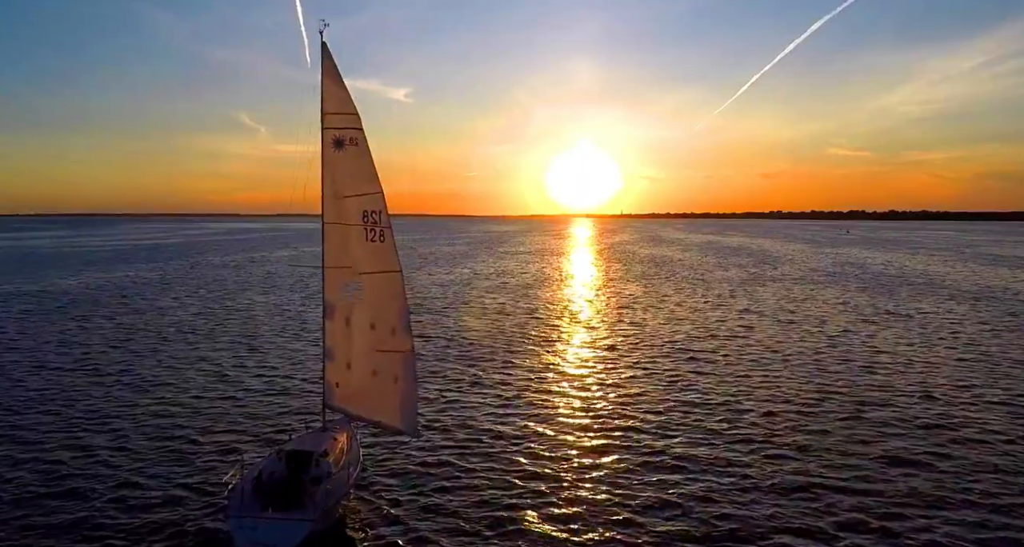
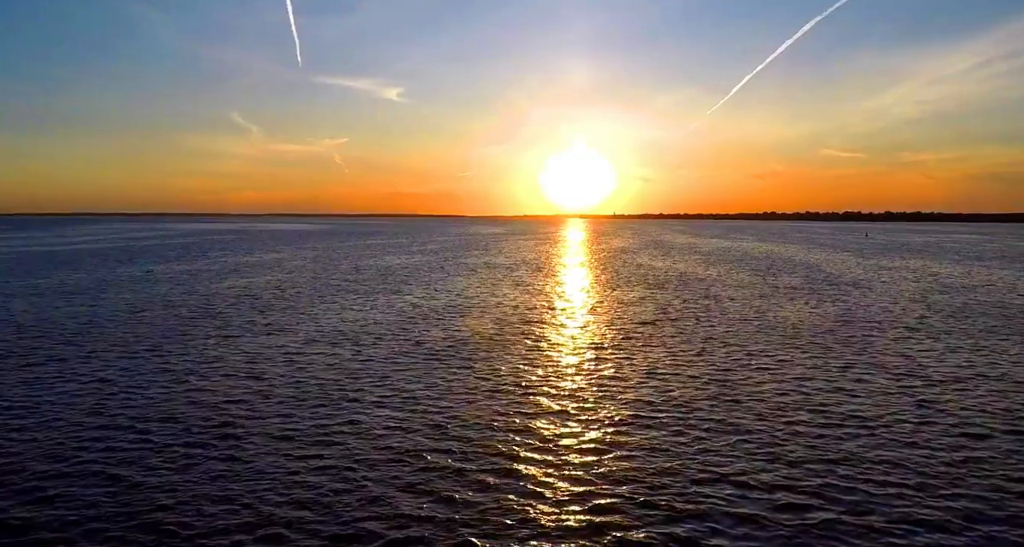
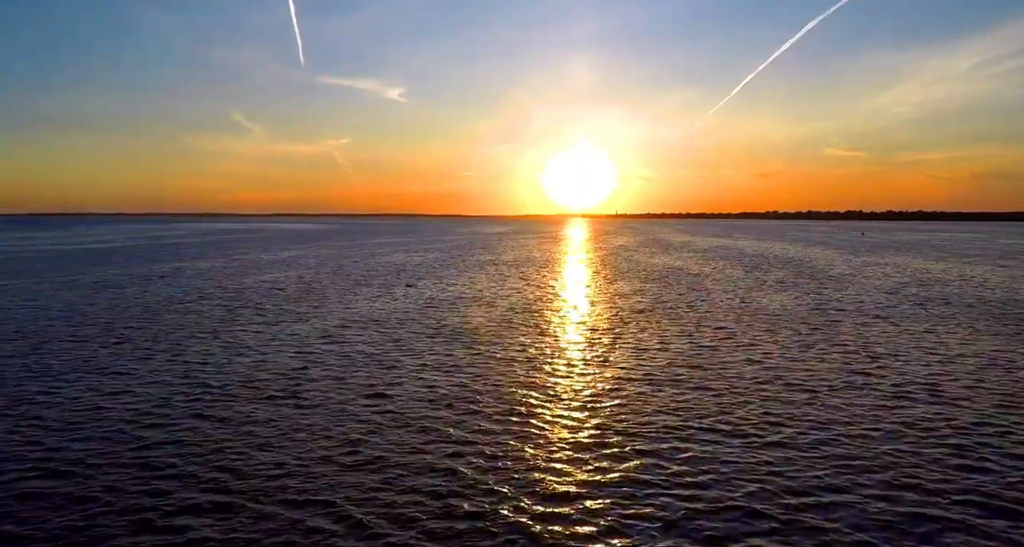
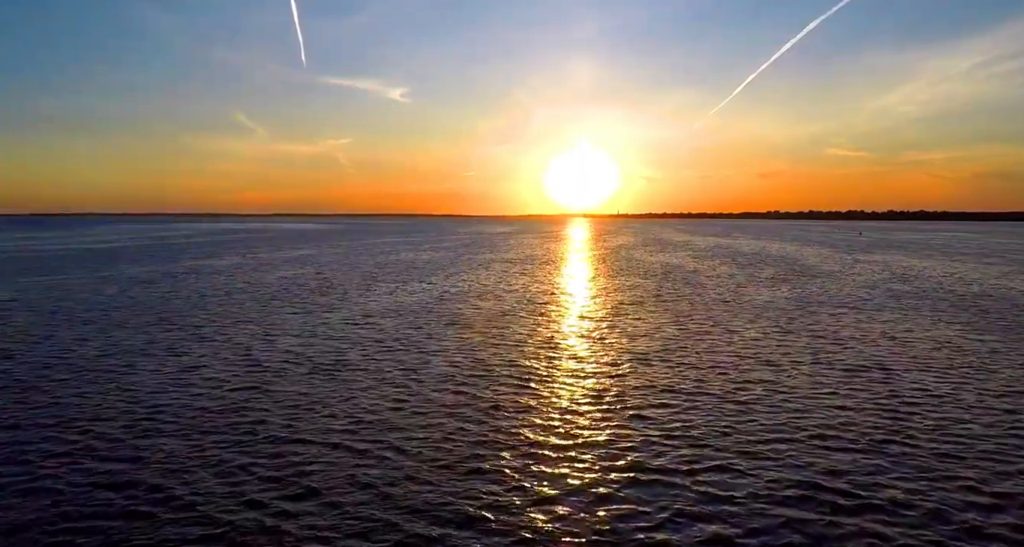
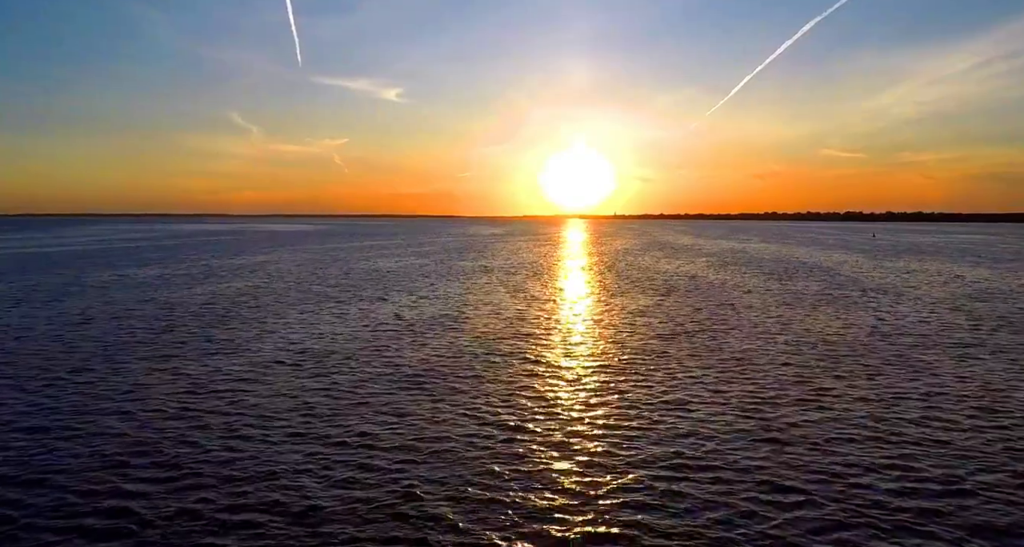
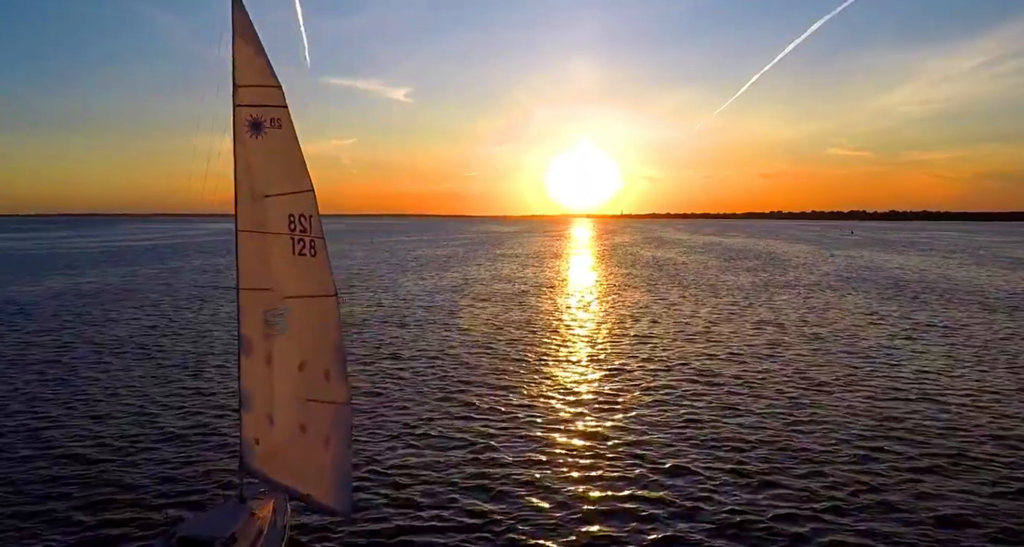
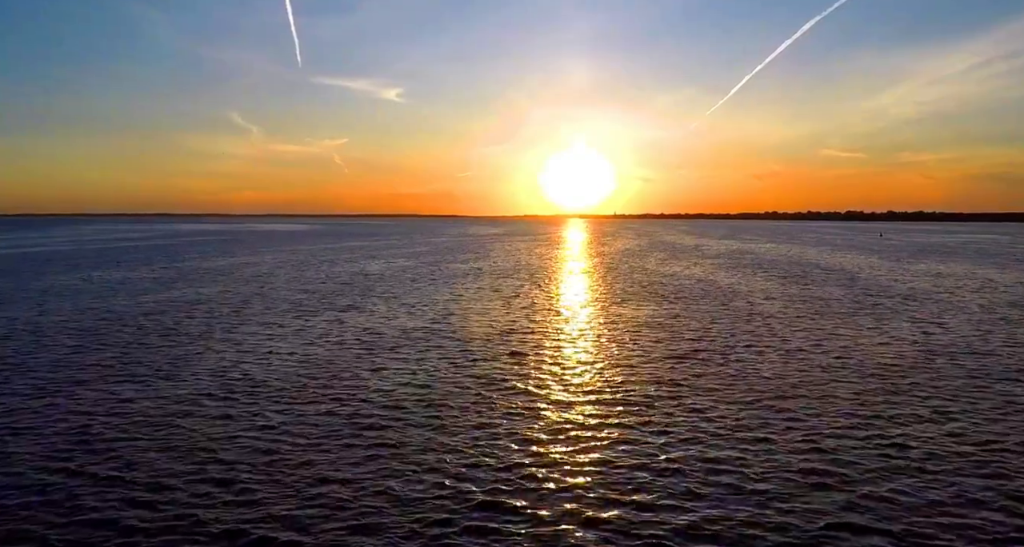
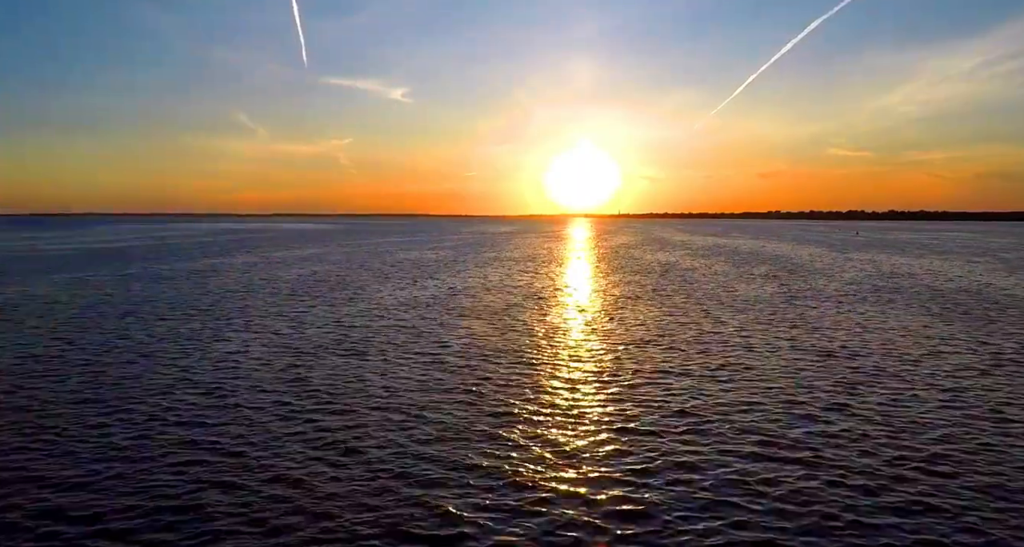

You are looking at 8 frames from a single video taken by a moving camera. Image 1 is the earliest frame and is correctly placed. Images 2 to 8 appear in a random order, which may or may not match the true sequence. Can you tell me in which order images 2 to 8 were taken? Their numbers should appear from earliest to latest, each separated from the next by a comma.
6, 8, 4, 3, 2, 5, 7
